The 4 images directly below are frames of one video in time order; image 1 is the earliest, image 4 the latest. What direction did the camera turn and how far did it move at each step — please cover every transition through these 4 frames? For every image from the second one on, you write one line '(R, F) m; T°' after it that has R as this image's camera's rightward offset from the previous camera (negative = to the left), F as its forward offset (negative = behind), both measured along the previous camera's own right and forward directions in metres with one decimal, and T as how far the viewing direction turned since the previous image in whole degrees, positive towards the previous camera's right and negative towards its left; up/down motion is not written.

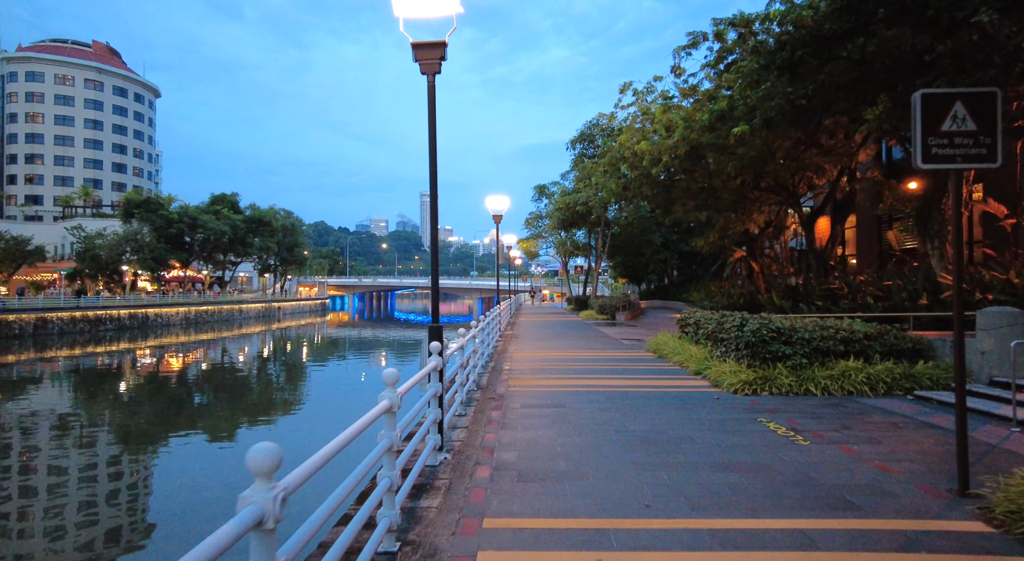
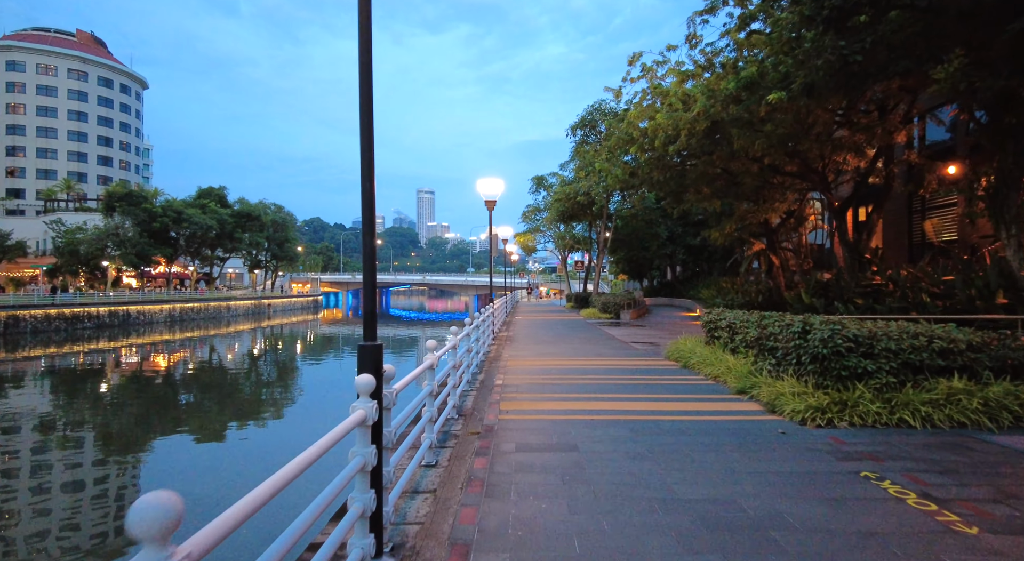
(0.0, +1.7) m; 0°
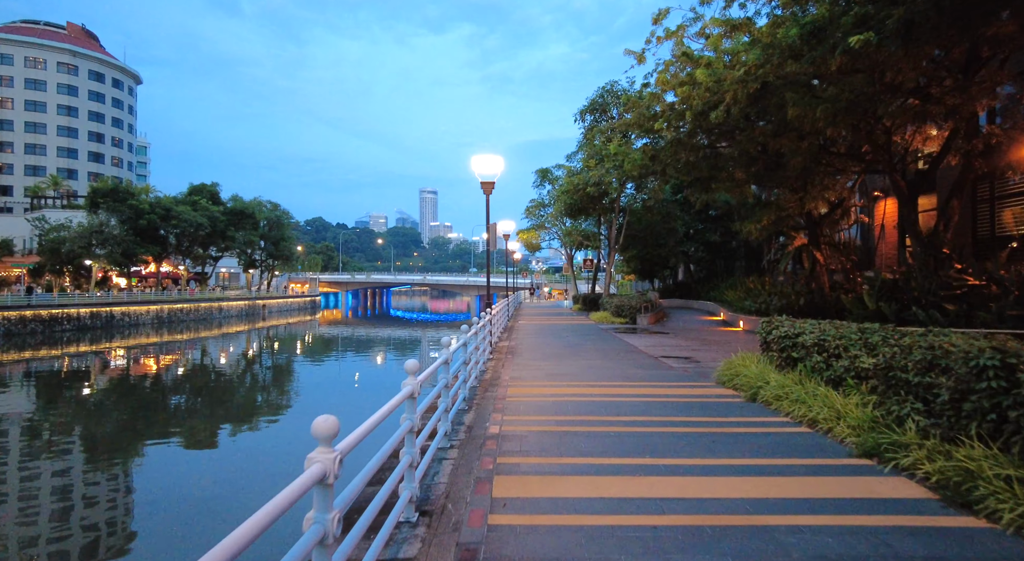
(0.0, +2.2) m; 0°
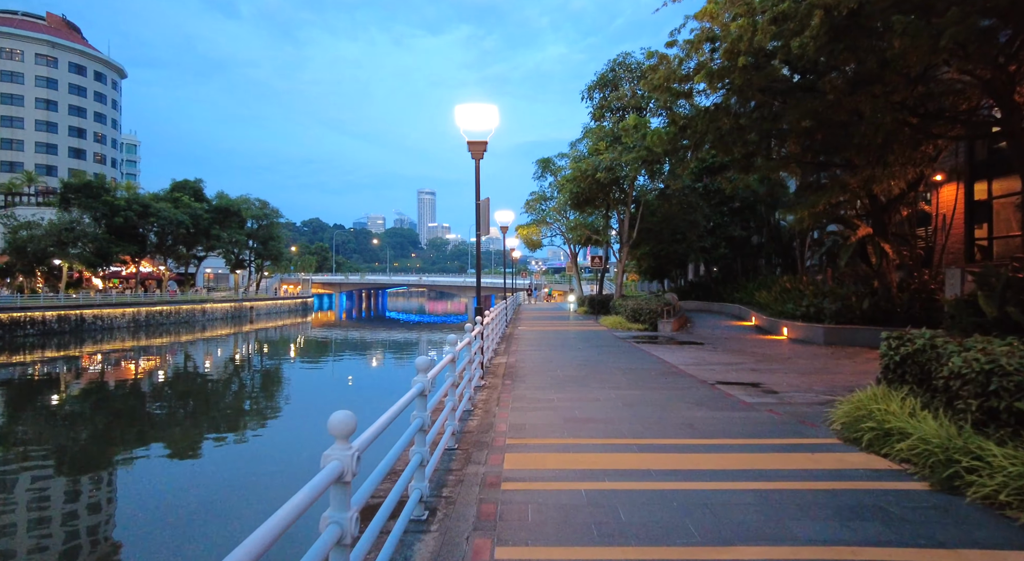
(0.0, +2.7) m; 0°
